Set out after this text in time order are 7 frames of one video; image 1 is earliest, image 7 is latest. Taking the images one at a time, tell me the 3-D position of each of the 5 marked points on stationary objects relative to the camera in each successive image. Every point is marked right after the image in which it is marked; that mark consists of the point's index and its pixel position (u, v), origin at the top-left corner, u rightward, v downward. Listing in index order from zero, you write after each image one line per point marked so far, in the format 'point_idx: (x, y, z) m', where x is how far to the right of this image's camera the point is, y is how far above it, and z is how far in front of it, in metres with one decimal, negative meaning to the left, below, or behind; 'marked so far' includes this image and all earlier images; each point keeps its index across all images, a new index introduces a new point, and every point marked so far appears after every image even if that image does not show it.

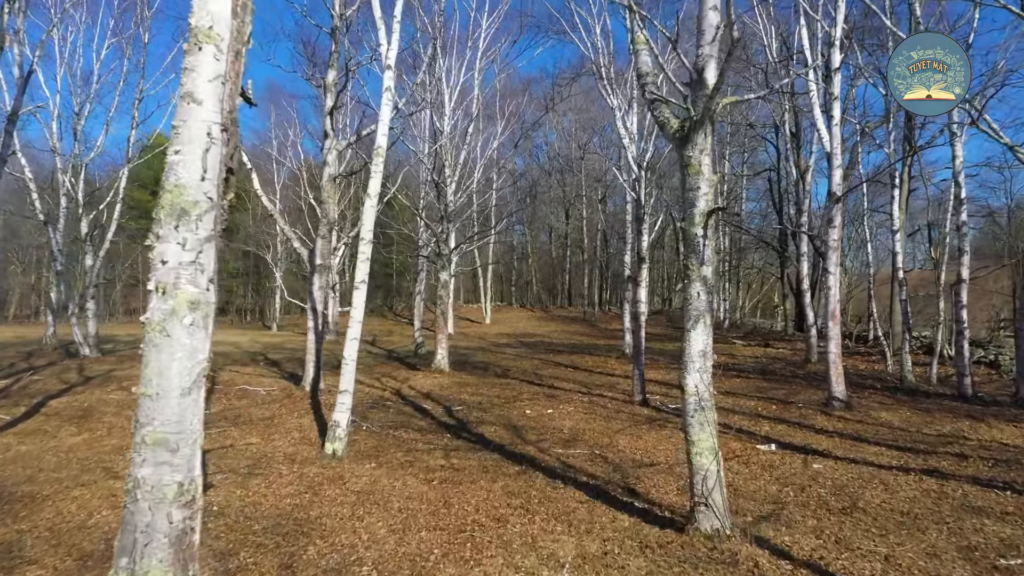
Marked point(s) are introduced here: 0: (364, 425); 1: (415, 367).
0: (-1.4, -1.3, +8.0) m
1: (-1.7, -1.4, +14.5) m
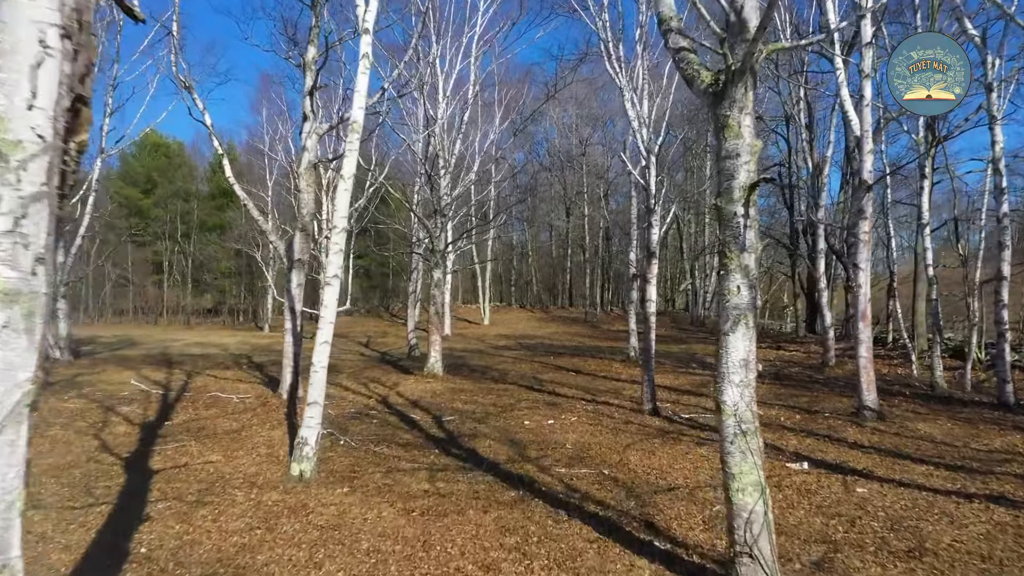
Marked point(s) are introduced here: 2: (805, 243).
0: (-1.4, -1.3, +7.1) m
1: (-1.7, -1.3, +13.7) m
2: (+6.6, +1.0, +19.4) m
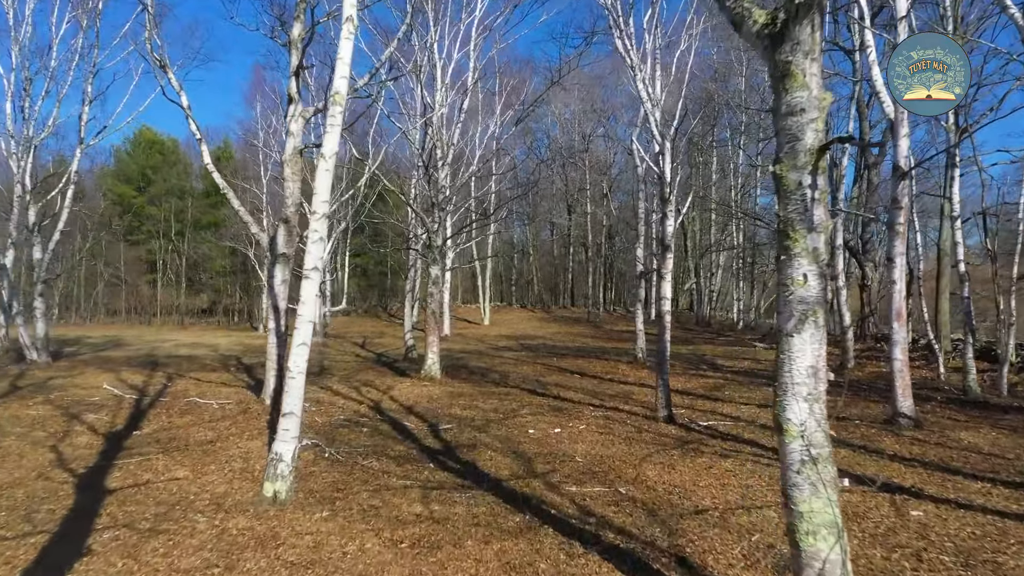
0: (-1.4, -1.2, +6.4) m
1: (-1.7, -1.3, +13.0) m
2: (+6.7, +1.1, +18.7) m
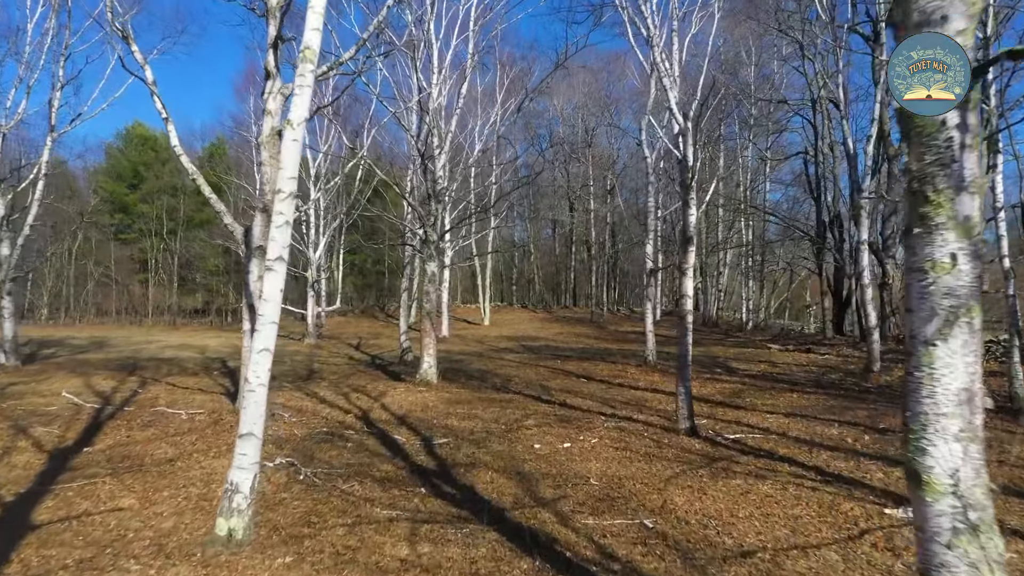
0: (-1.4, -1.2, +5.6) m
1: (-1.6, -1.3, +12.1) m
2: (+6.7, +1.1, +17.8) m
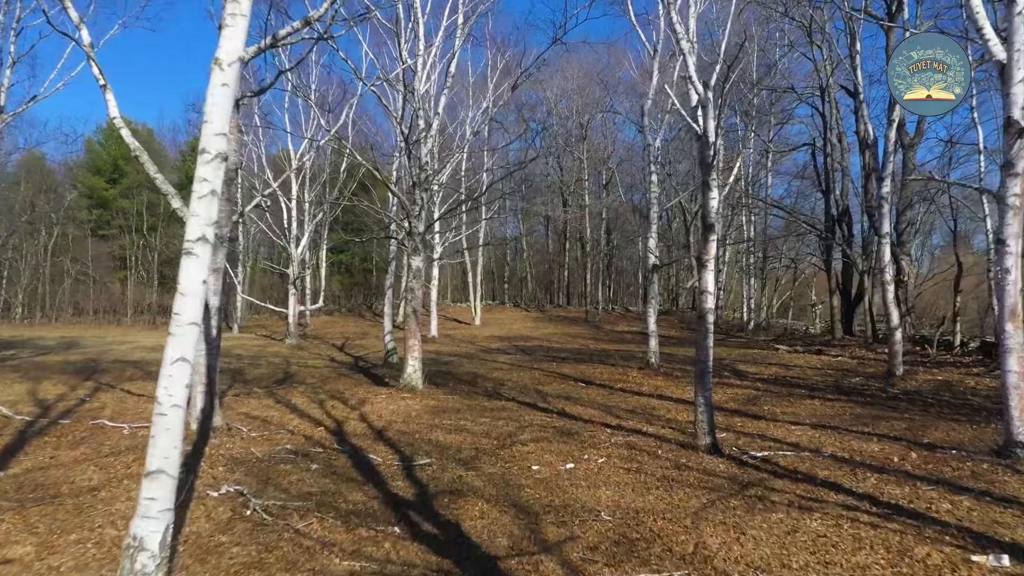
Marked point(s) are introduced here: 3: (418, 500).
0: (-1.4, -1.2, +4.6) m
1: (-1.7, -1.2, +11.1) m
2: (+6.5, +1.1, +16.9) m
3: (-0.5, -1.2, +4.8) m
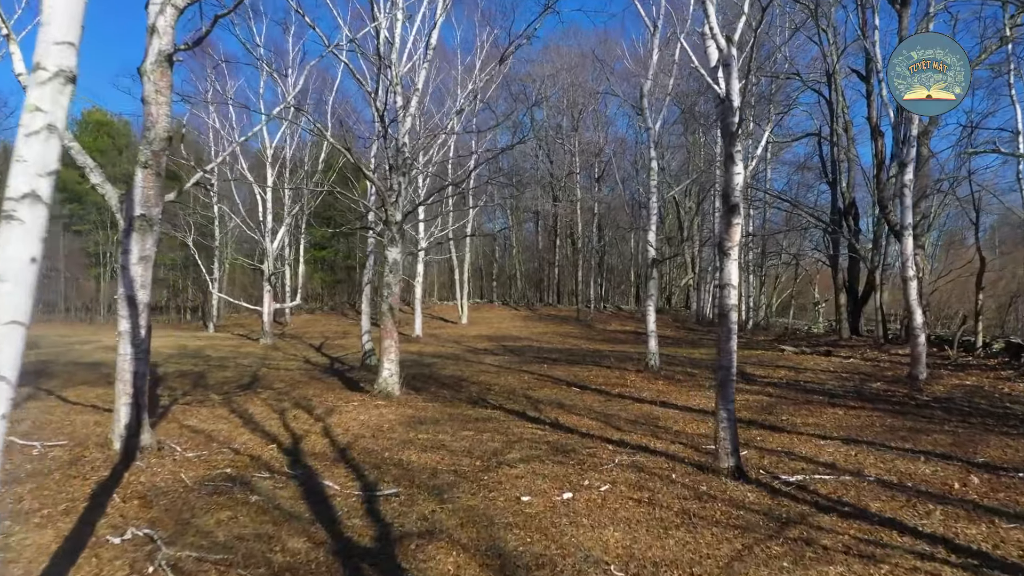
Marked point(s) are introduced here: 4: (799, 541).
0: (-1.4, -1.1, +3.6) m
1: (-1.9, -1.2, +10.1) m
2: (+6.3, +1.2, +16.0) m
3: (-0.6, -1.1, +3.8) m
4: (+1.3, -1.2, +4.0) m
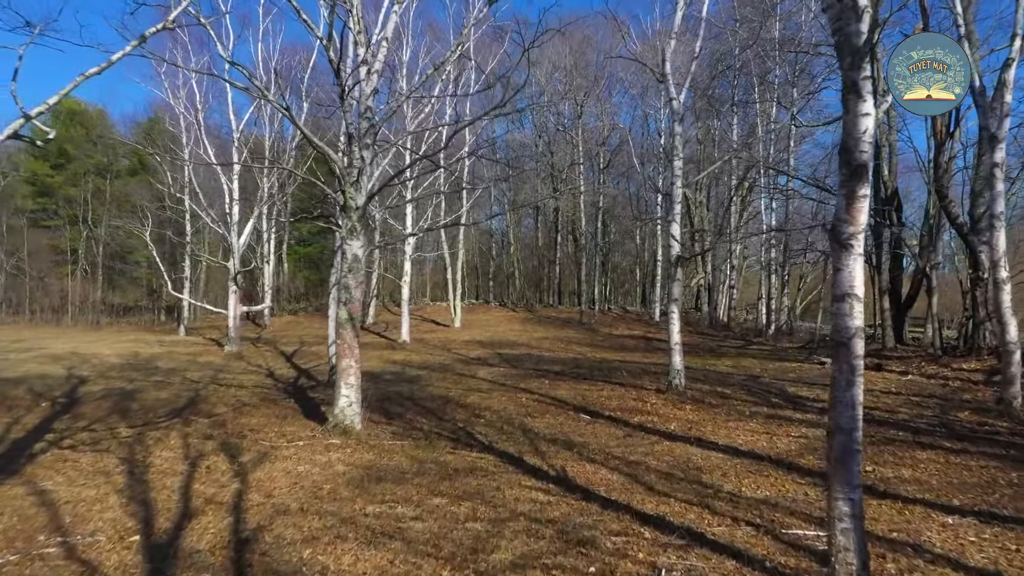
0: (-1.5, -1.2, +1.5) m
1: (-1.9, -1.2, +8.1) m
2: (+6.3, +1.1, +14.0) m
3: (-0.6, -1.2, +1.8) m
4: (+1.3, -1.2, +1.9) m
